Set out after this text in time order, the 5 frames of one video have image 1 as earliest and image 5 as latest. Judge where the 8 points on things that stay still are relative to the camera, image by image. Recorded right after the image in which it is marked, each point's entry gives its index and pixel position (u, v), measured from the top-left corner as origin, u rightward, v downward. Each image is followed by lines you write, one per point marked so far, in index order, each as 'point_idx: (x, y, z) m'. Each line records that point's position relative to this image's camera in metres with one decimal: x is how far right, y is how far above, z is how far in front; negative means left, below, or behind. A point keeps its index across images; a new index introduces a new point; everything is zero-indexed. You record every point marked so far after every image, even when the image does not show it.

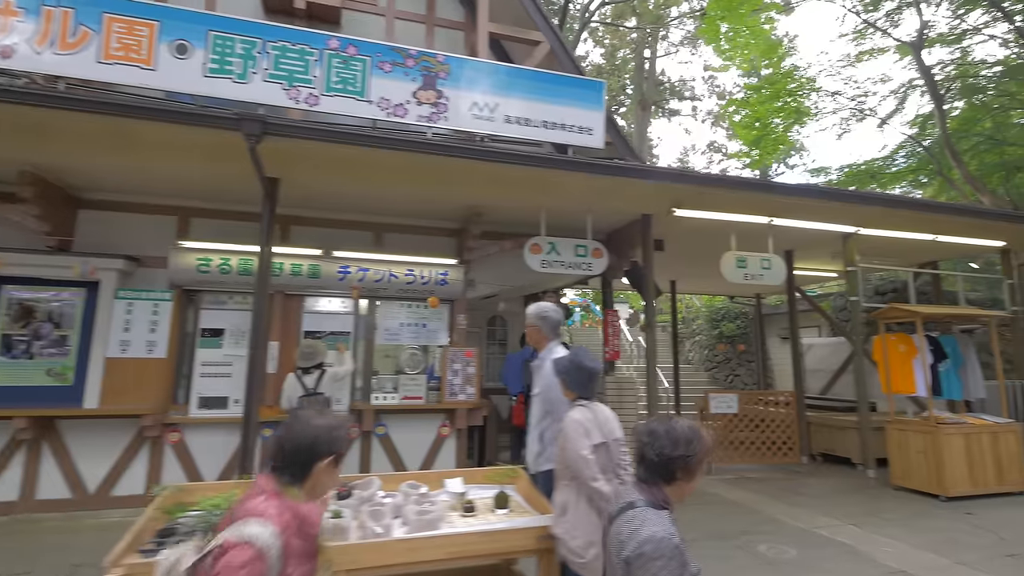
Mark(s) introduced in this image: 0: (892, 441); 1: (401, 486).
0: (+4.9, -2.0, +6.8) m
1: (-0.7, -1.2, +3.3) m
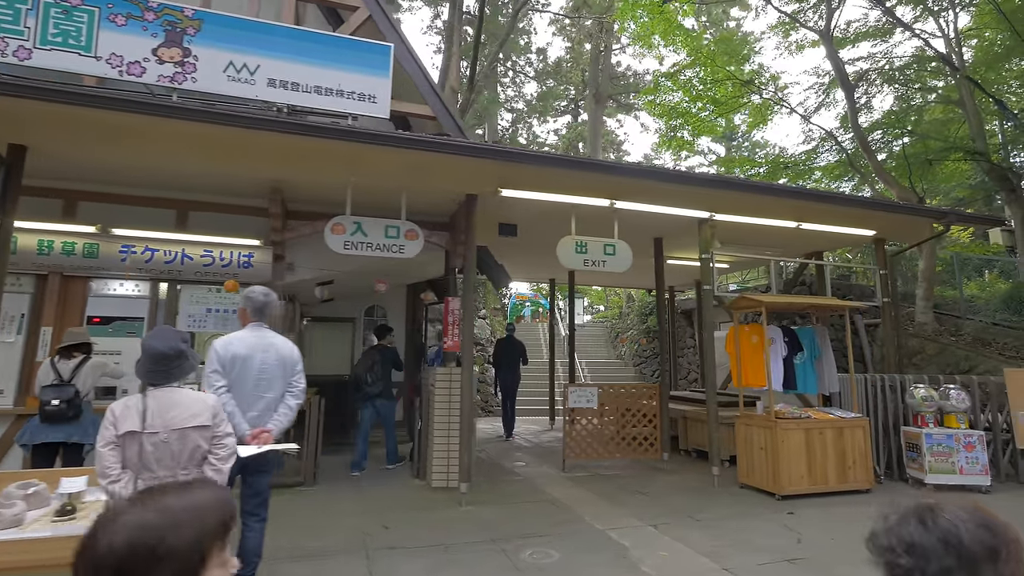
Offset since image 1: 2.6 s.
0: (+2.8, -1.9, +6.5) m
1: (-2.7, -1.1, +2.8) m
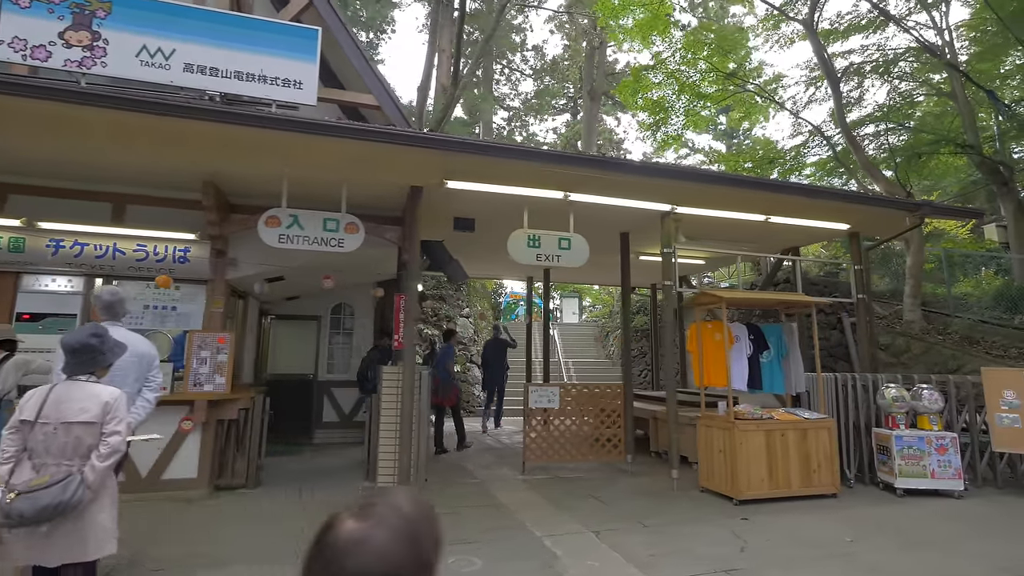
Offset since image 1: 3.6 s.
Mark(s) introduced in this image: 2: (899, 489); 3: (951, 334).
0: (+2.3, -1.8, +6.2) m
1: (-3.3, -1.0, +2.6) m
2: (+4.5, -2.3, +6.0) m
3: (+8.9, -0.9, +10.6) m
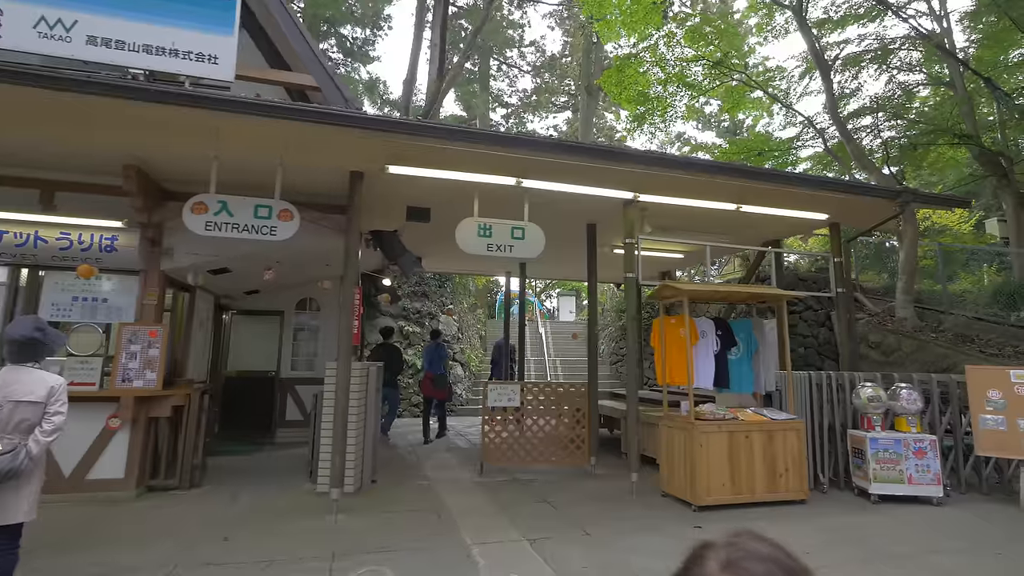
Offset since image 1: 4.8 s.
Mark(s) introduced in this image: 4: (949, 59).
0: (+1.7, -1.7, +5.9) m
1: (-4.0, -0.9, +2.4) m
2: (+3.9, -2.2, +5.6) m
3: (+8.4, -0.8, +10.1) m
4: (+9.5, +5.1, +11.4) m
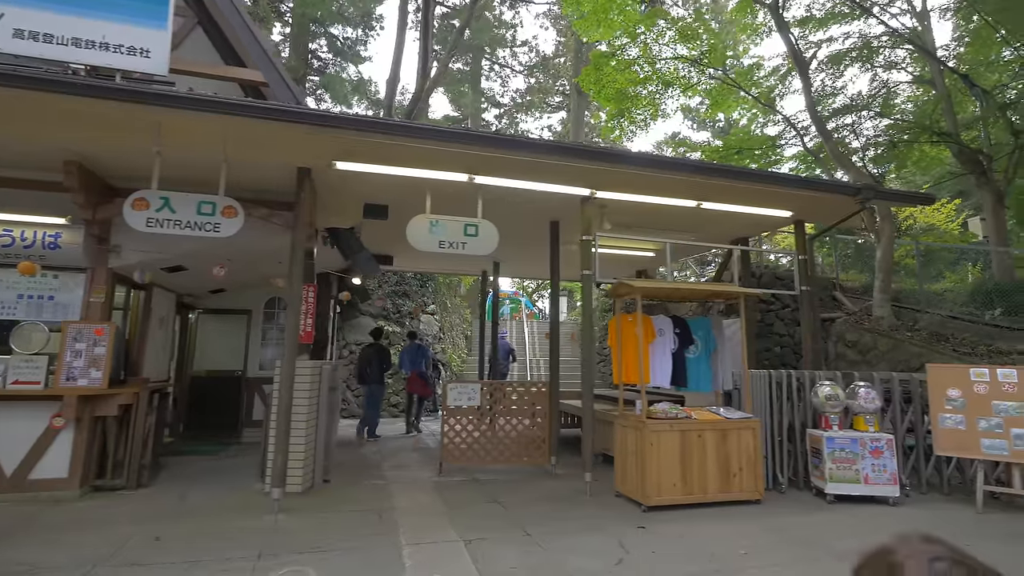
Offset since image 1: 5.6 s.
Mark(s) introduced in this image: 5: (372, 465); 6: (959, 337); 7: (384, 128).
0: (+1.2, -1.7, +5.8) m
1: (-4.5, -0.9, +2.3) m
2: (+3.4, -2.2, +5.6) m
3: (+7.9, -0.8, +10.0) m
4: (+8.9, +5.2, +11.4) m
5: (-1.8, -2.4, +7.0) m
6: (+8.3, -0.9, +9.6) m
7: (-1.2, +1.5, +4.8) m
